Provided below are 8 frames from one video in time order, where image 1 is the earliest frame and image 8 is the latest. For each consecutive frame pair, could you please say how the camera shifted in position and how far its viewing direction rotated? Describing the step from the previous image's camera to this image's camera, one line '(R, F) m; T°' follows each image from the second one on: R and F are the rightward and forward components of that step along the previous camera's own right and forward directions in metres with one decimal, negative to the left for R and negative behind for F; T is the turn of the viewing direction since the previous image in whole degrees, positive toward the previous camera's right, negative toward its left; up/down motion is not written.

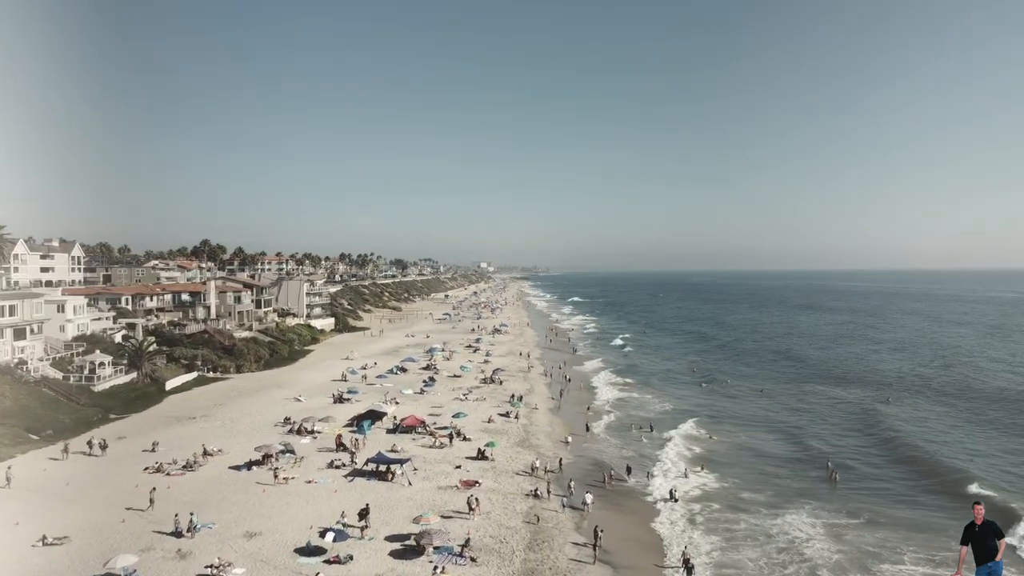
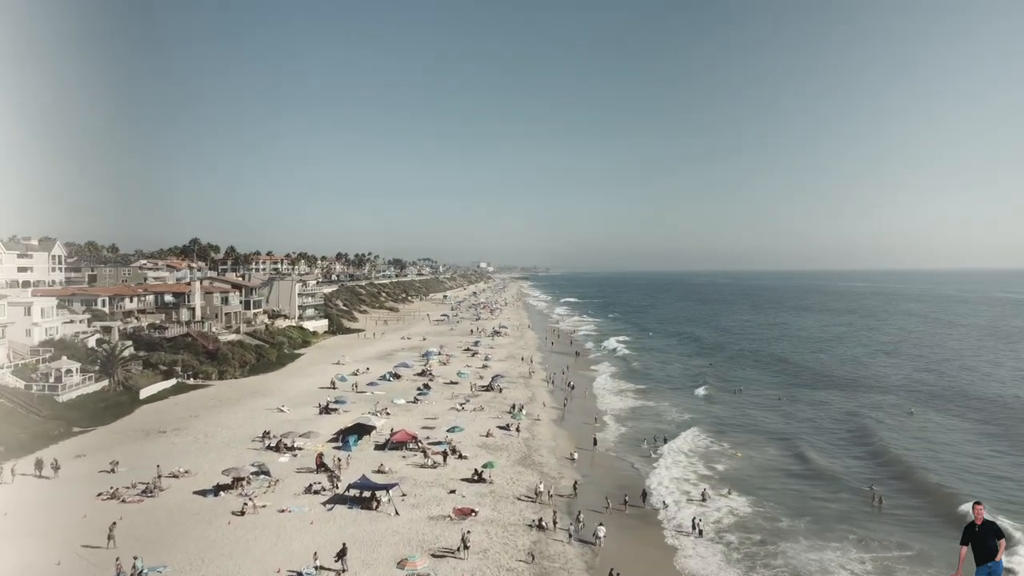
(-0.1, +3.3) m; 0°
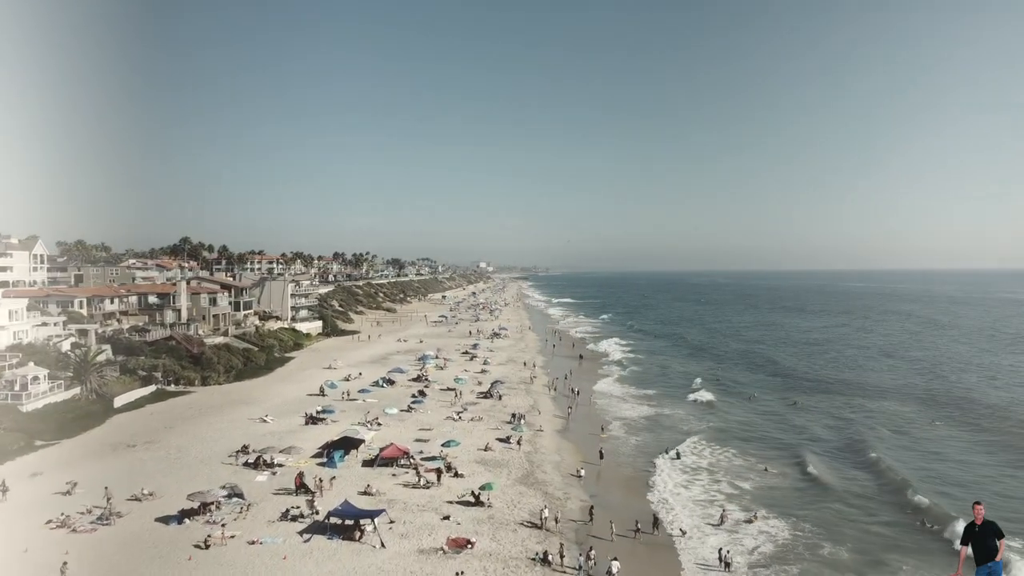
(-0.1, +2.8) m; 0°
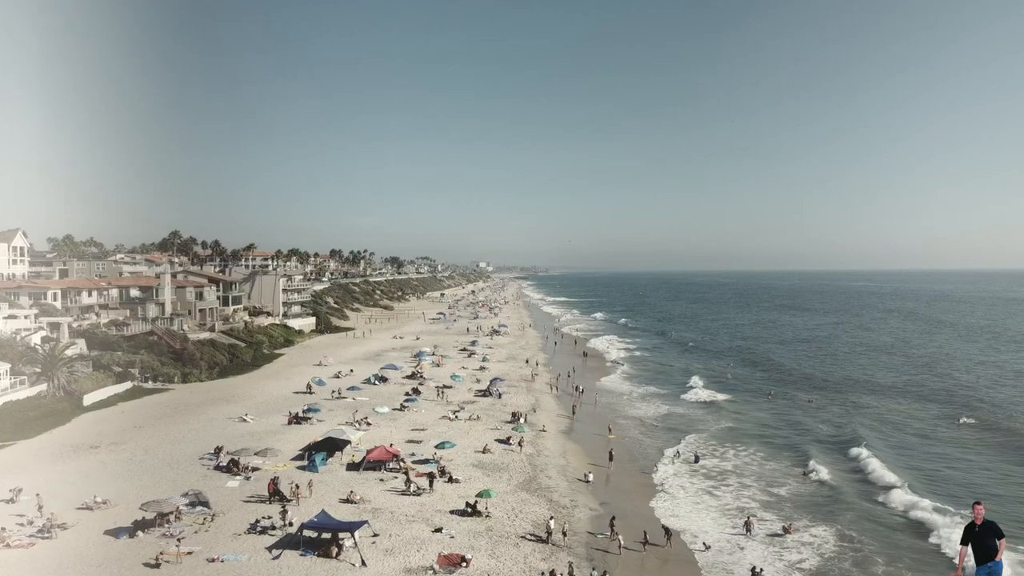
(-0.1, +2.9) m; 0°
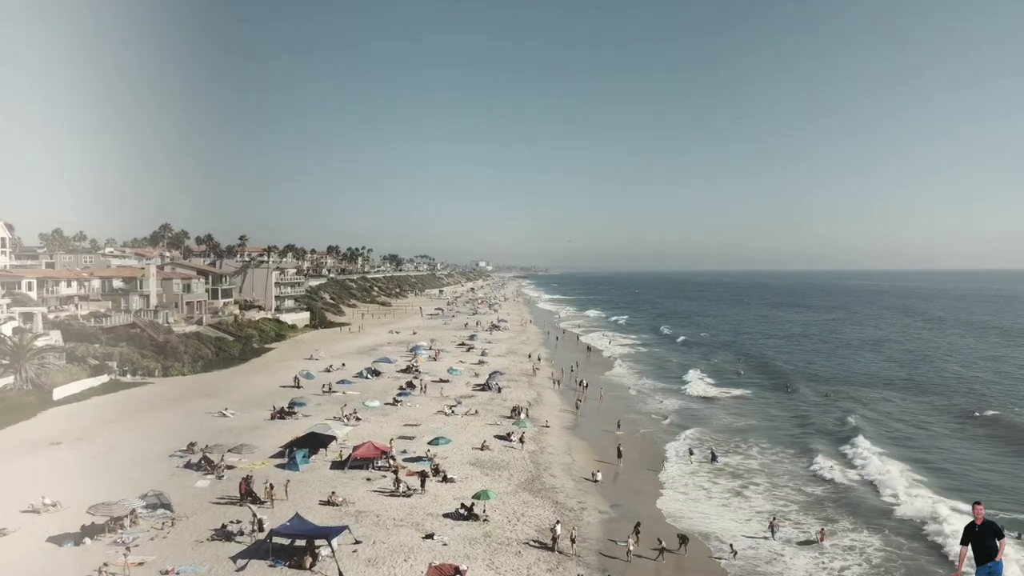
(0.0, +2.5) m; 0°
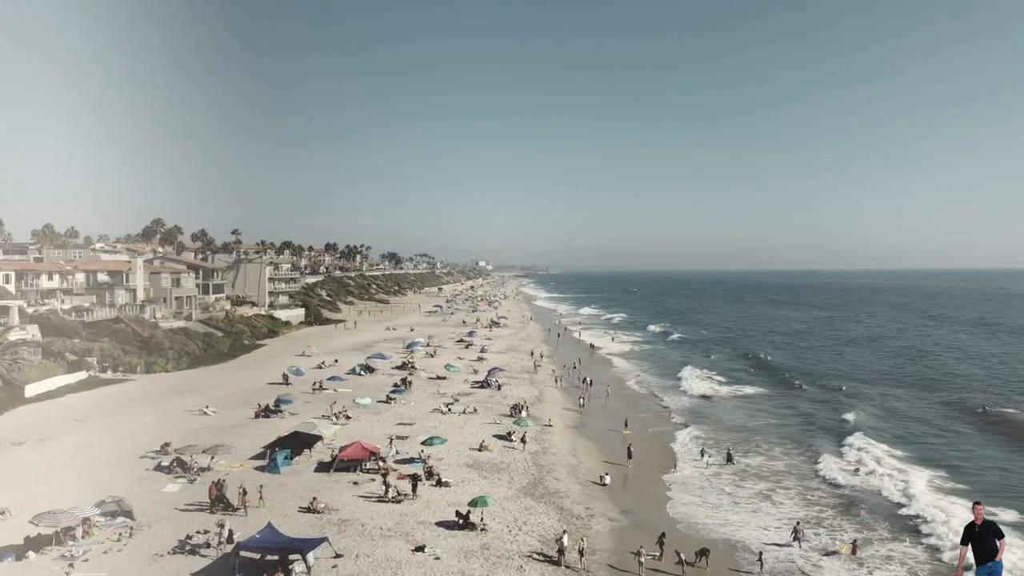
(0.0, +2.1) m; 0°
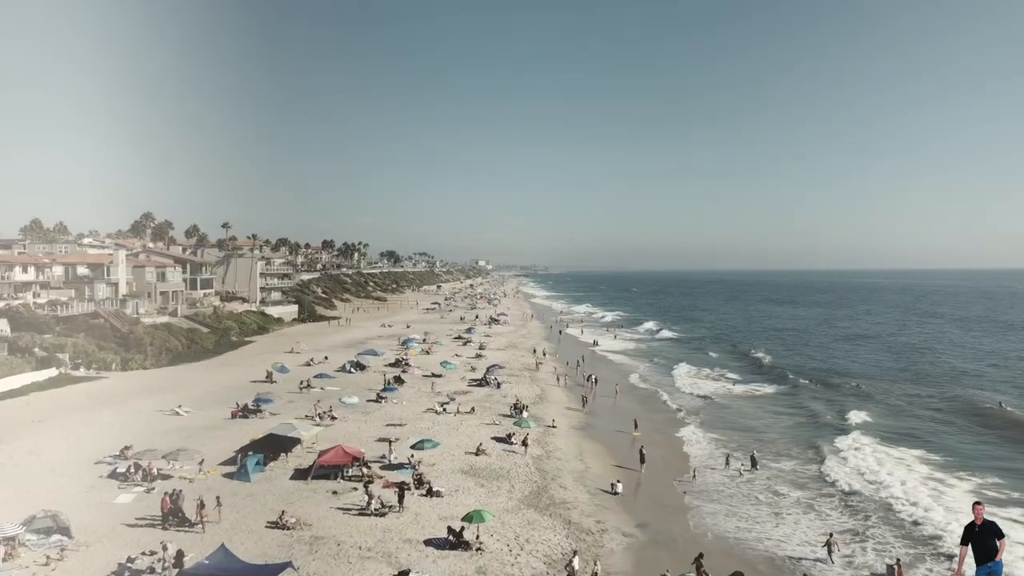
(0.0, +2.5) m; 0°
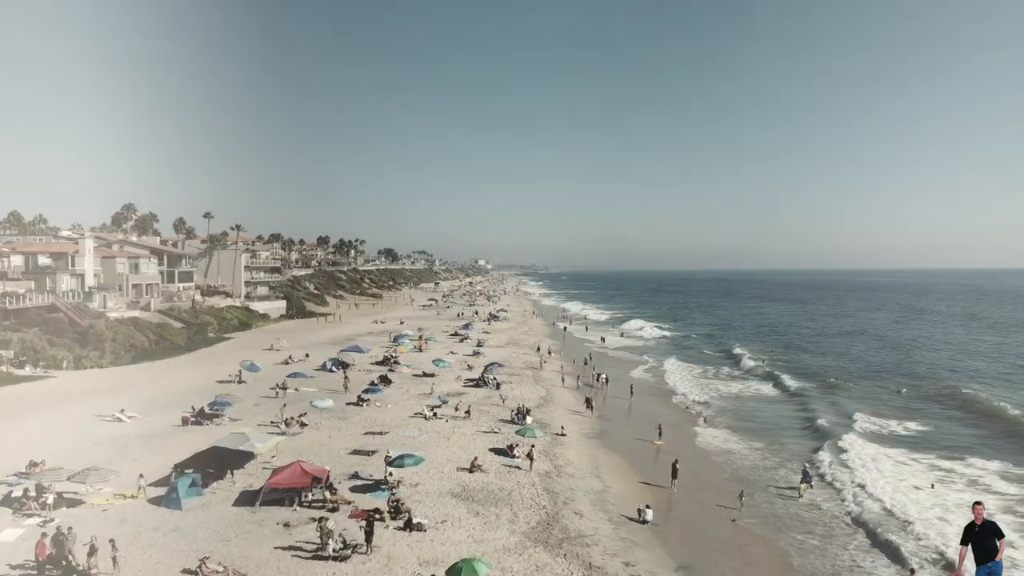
(-0.1, +4.2) m; 0°
